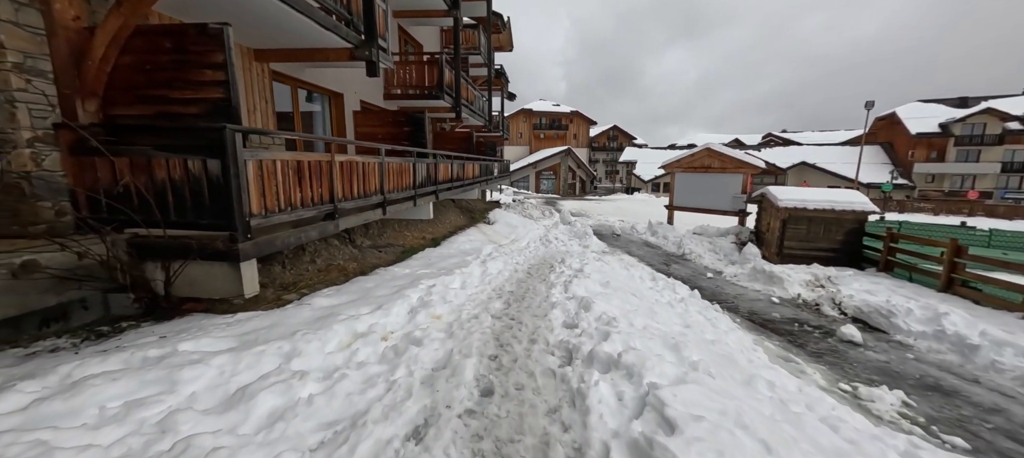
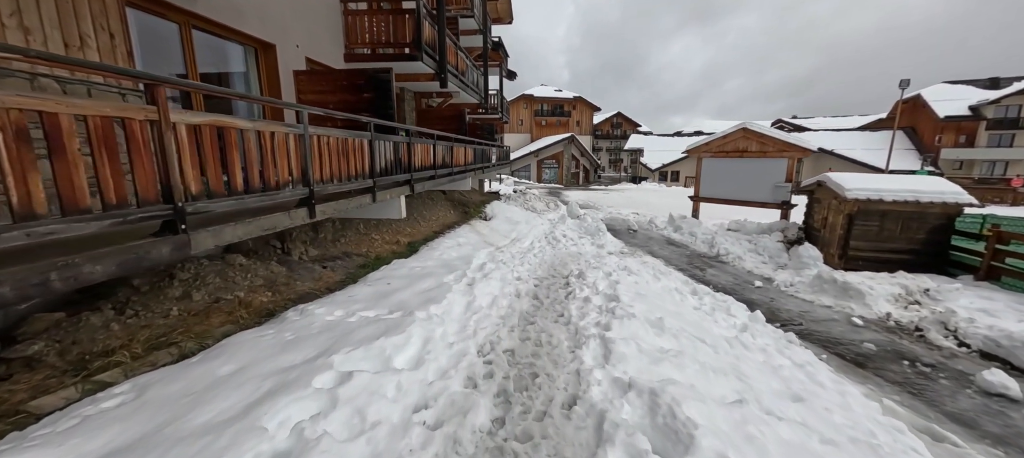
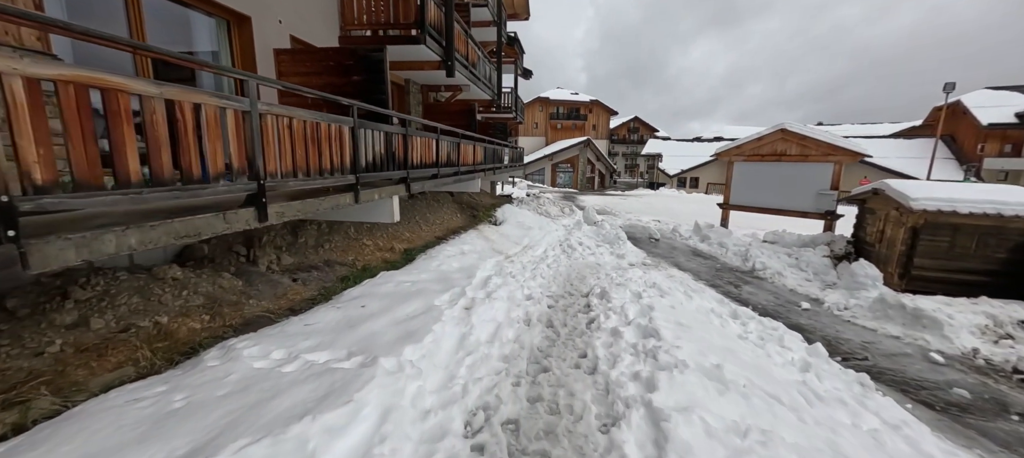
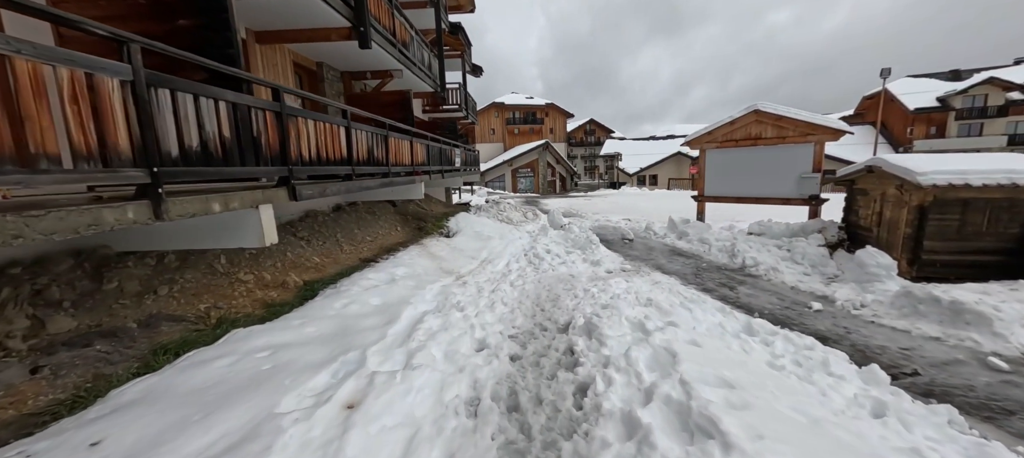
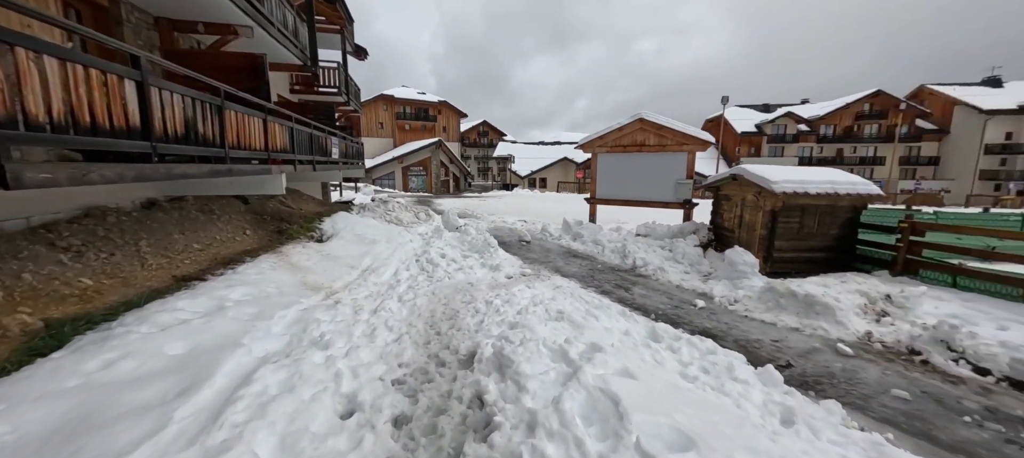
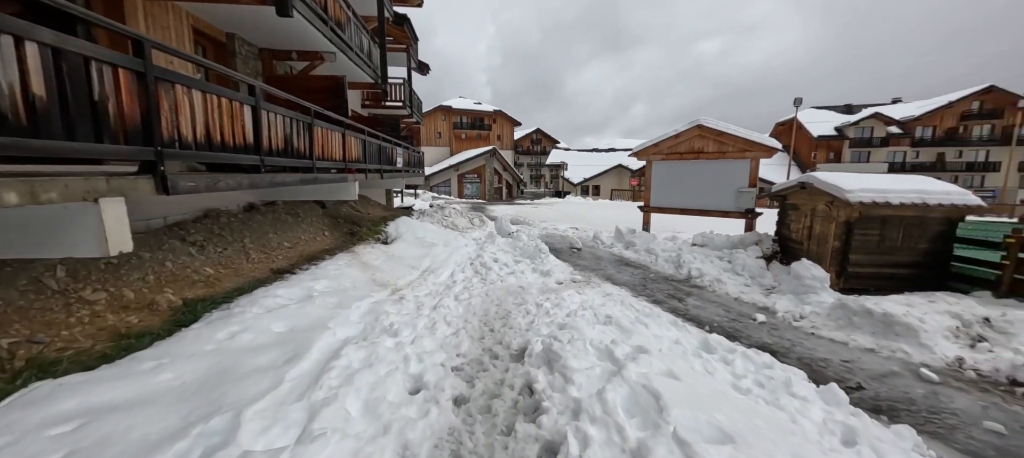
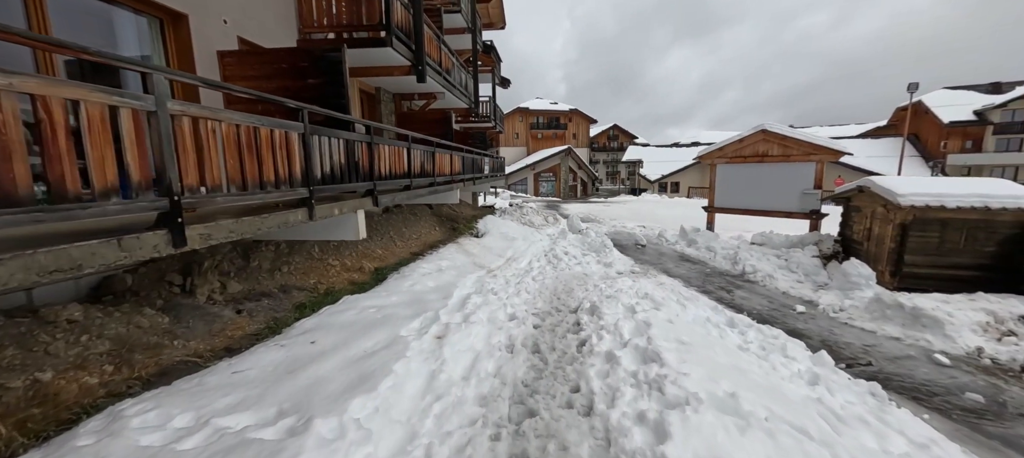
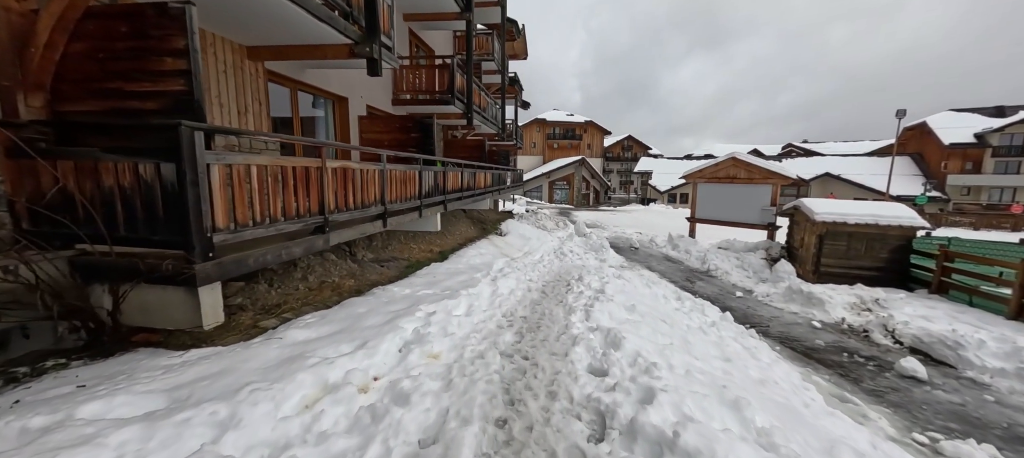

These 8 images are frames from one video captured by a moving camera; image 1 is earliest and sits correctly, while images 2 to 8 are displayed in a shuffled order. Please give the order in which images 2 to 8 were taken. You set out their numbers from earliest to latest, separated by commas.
8, 2, 3, 7, 4, 6, 5
